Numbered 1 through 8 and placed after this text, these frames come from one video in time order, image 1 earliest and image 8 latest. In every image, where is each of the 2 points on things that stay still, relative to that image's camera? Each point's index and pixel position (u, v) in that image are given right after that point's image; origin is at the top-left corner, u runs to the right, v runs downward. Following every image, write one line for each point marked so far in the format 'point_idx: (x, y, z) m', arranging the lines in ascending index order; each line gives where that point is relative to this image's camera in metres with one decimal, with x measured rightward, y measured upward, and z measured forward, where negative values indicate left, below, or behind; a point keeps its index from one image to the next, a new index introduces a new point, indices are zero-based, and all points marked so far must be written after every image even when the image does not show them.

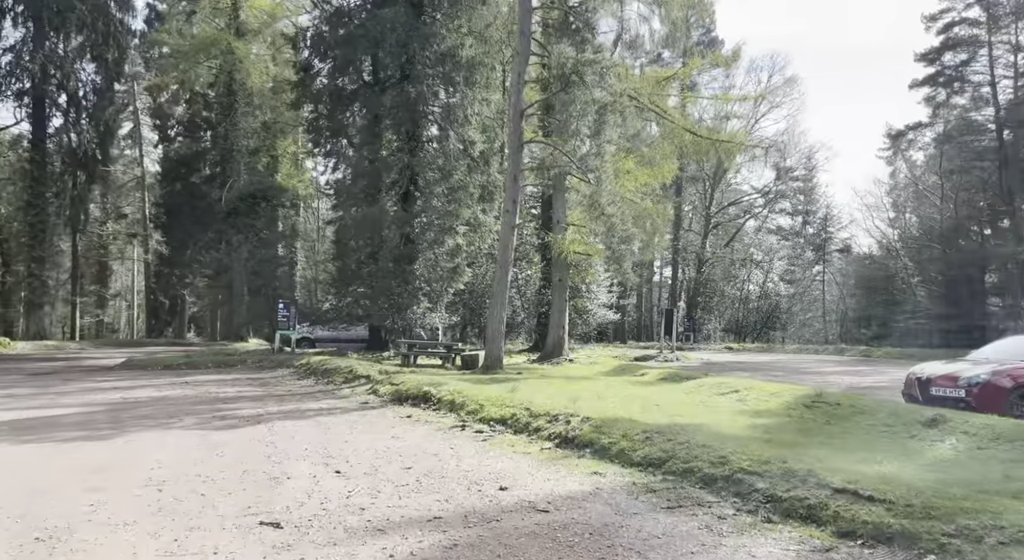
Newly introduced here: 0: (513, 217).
0: (0.0, +1.3, +17.5) m
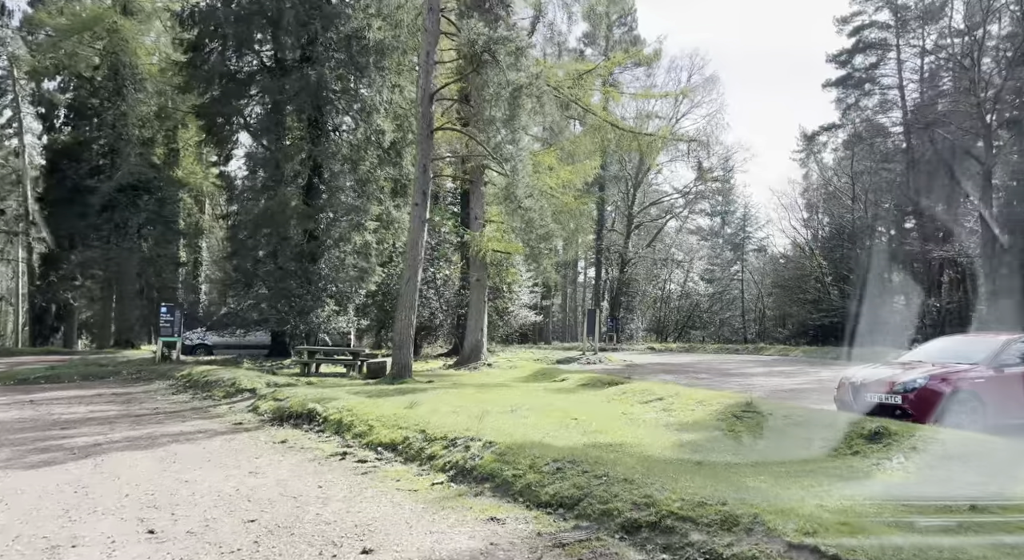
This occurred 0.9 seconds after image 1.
0: (-1.6, +1.3, +16.2) m
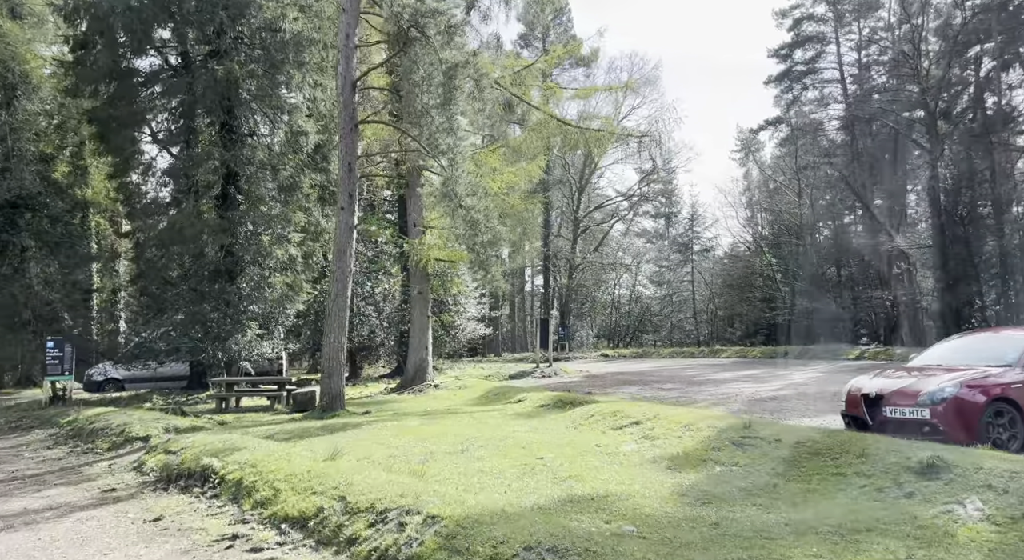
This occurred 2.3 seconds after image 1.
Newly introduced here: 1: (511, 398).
0: (-2.5, +1.1, +14.3) m
1: (0.0, -1.9, +14.5) m
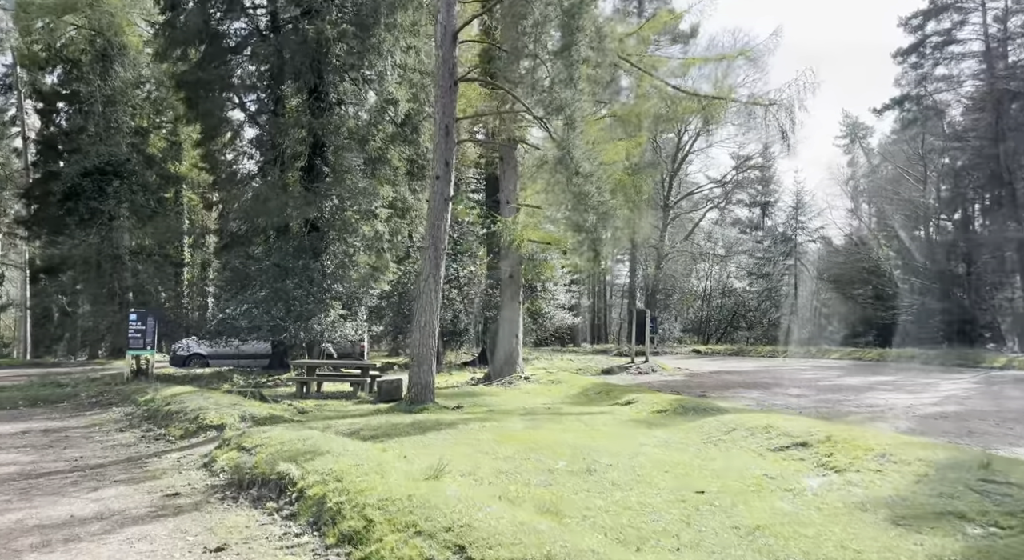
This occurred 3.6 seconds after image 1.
0: (-0.9, +1.4, +12.9) m
1: (+1.5, -1.7, +12.9) m
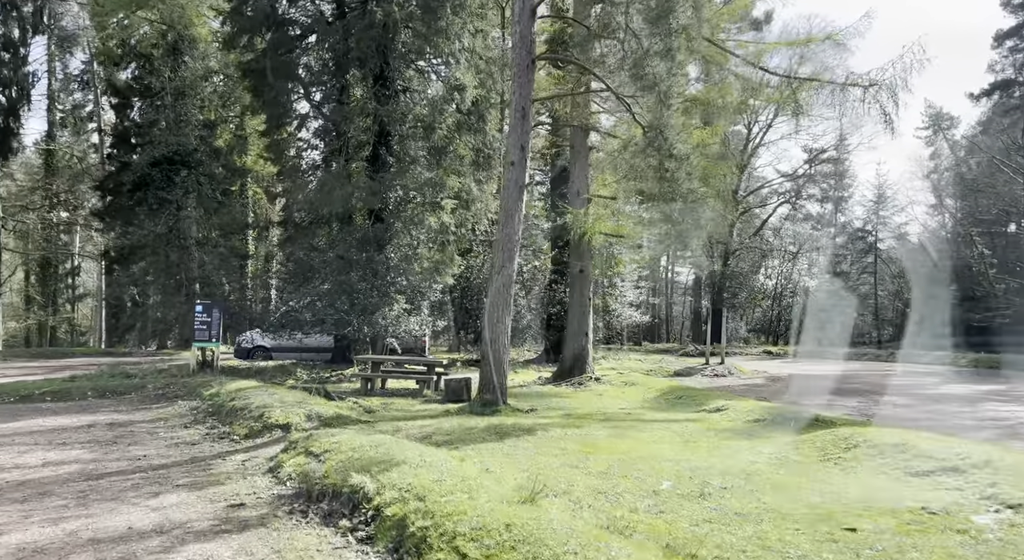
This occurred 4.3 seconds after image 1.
0: (+0.1, +1.5, +12.2) m
1: (+2.5, -1.6, +12.1) m
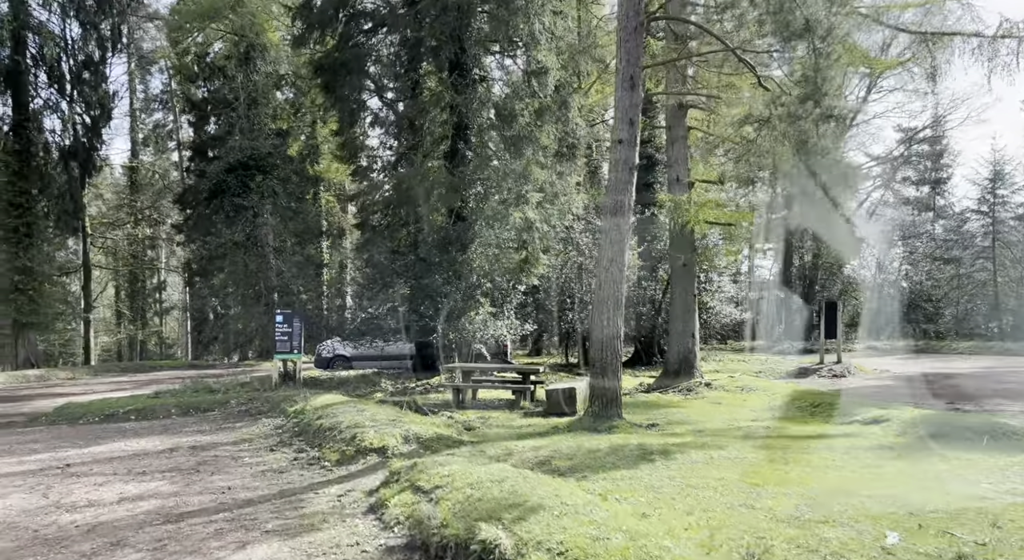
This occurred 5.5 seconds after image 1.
0: (+1.4, +1.5, +10.8) m
1: (+3.9, -1.5, +10.5) m
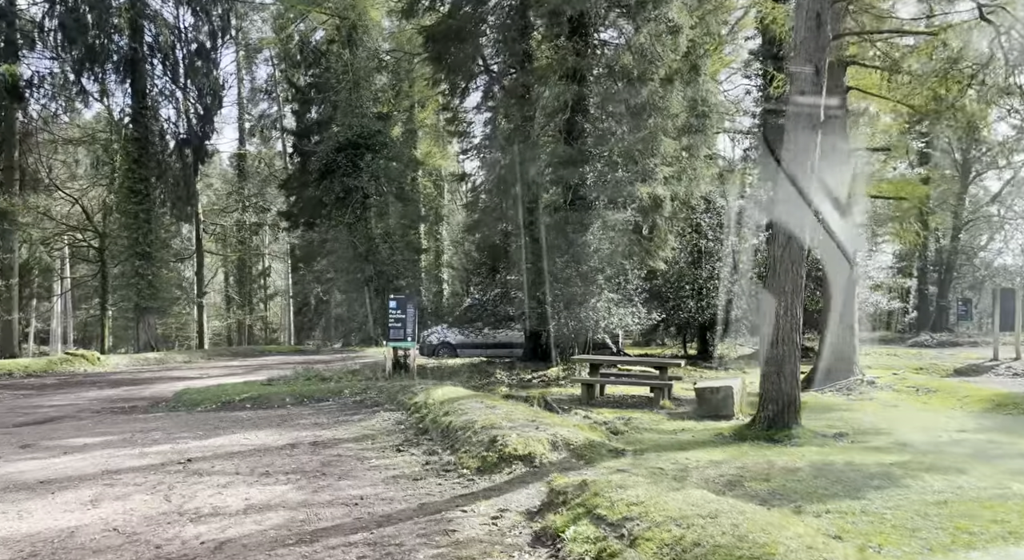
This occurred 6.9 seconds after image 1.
0: (+3.1, +1.6, +9.2) m
1: (+5.5, -1.4, +8.7) m
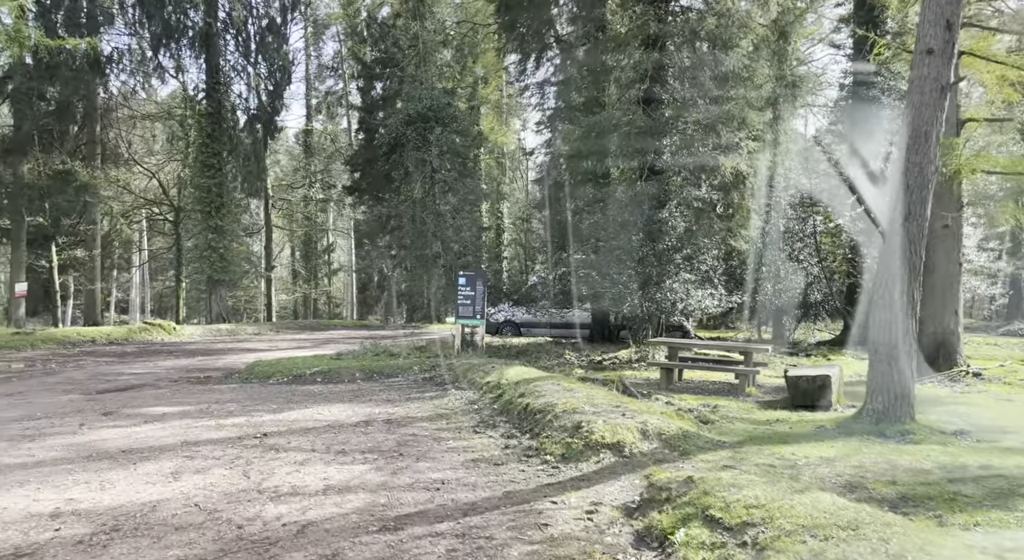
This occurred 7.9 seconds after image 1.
0: (+4.0, +1.8, +8.4) m
1: (+6.3, -1.3, +7.8) m
